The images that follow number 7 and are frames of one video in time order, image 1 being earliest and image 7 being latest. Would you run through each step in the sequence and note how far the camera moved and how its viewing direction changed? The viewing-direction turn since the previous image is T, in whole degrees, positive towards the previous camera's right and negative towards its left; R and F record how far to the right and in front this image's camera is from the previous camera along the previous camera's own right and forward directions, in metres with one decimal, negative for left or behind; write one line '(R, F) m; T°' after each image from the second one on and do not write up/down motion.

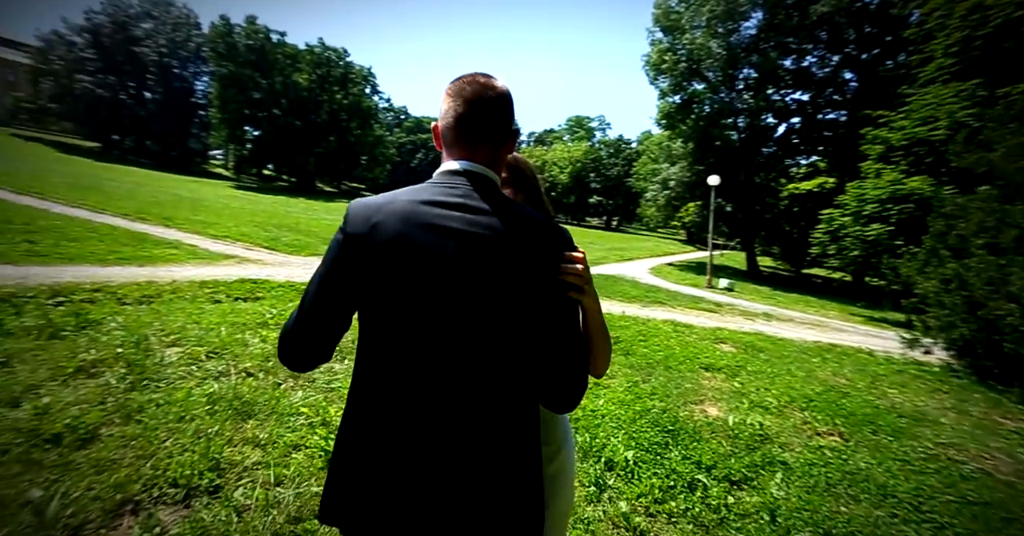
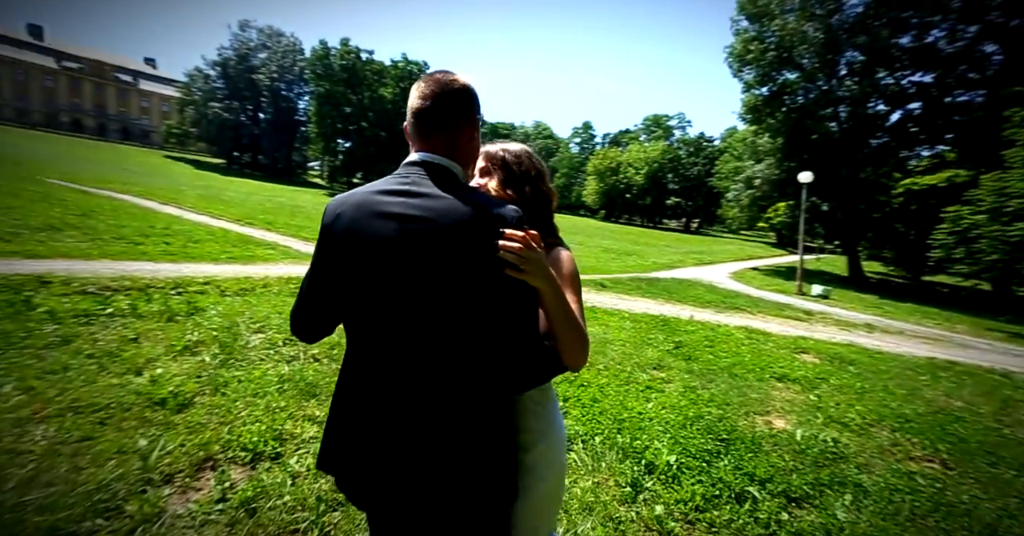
(+0.3, -0.2) m; -8°
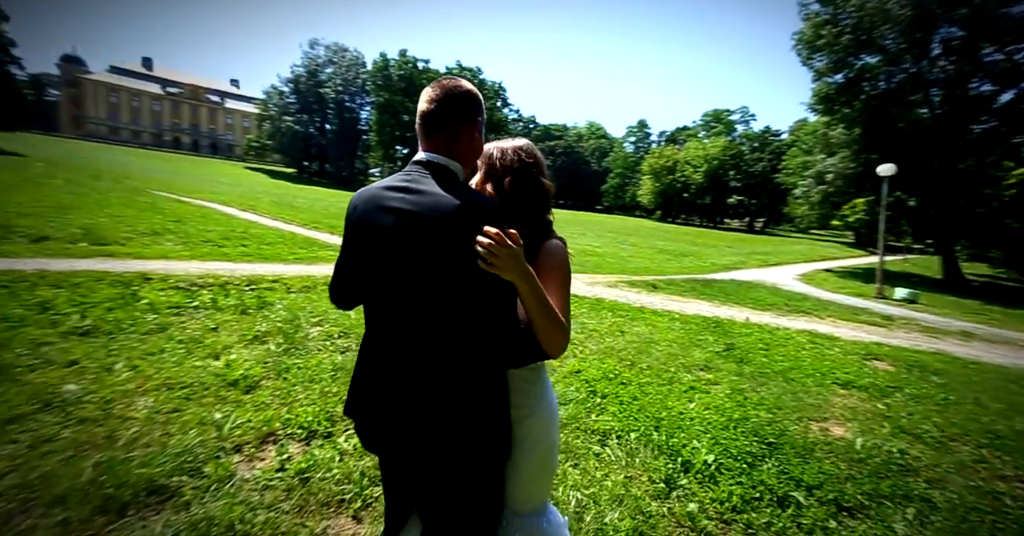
(+0.2, -0.2) m; -6°
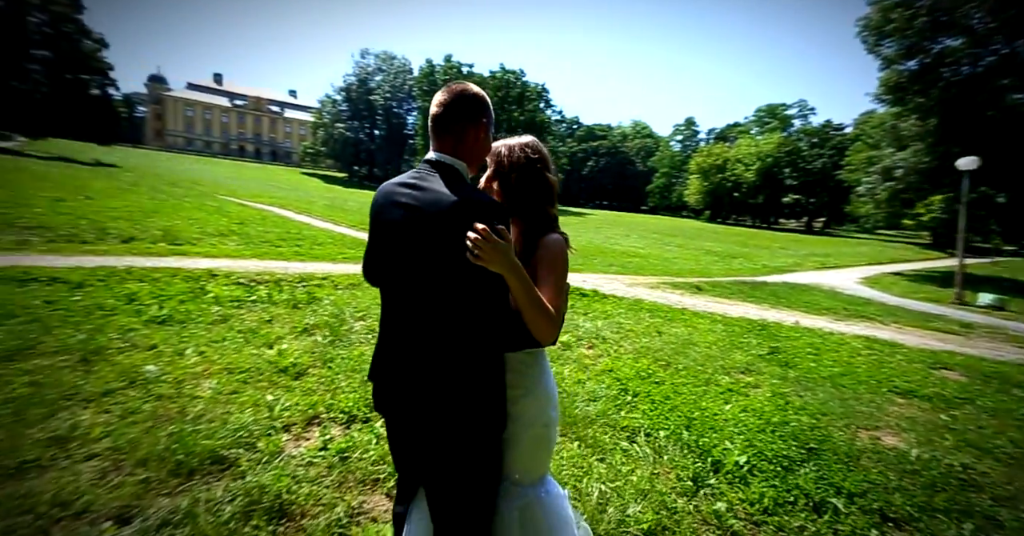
(+0.2, -0.2) m; -5°
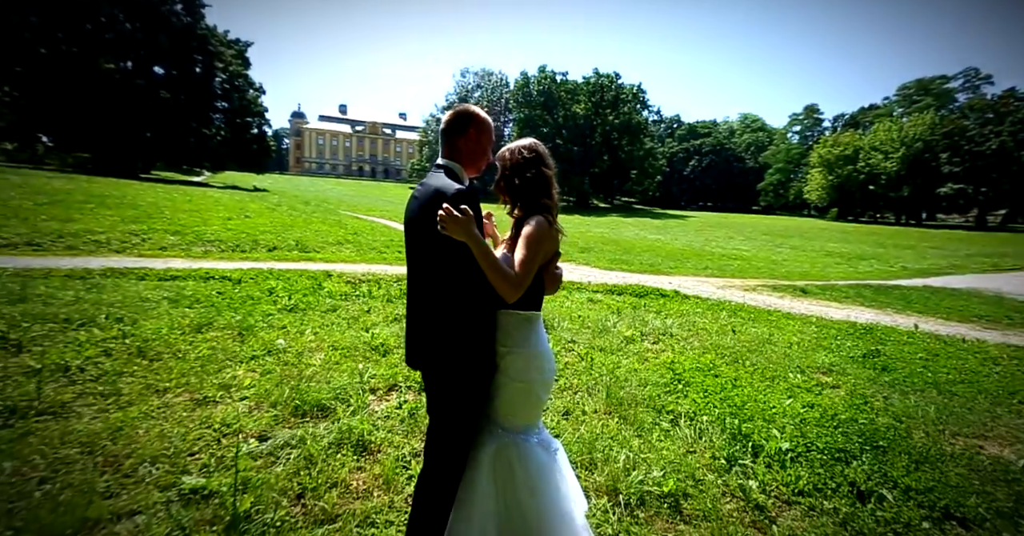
(+0.6, -0.8) m; -11°
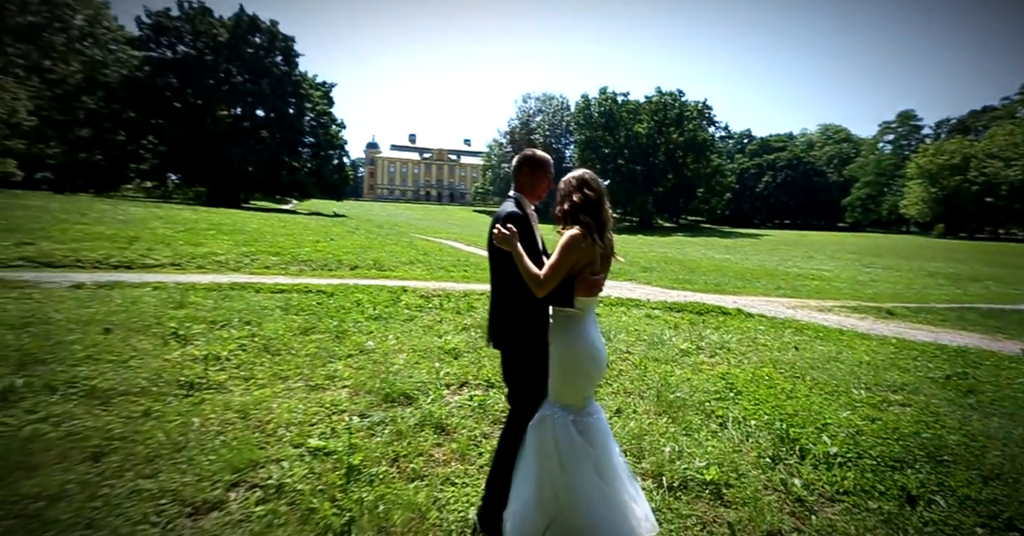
(+0.1, -0.7) m; -7°
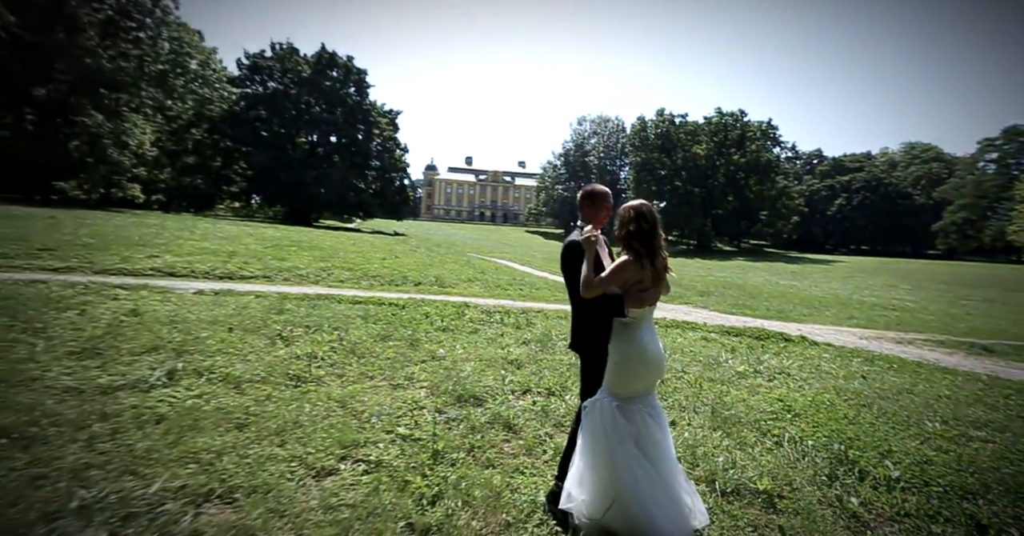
(-0.1, -0.5) m; -6°
